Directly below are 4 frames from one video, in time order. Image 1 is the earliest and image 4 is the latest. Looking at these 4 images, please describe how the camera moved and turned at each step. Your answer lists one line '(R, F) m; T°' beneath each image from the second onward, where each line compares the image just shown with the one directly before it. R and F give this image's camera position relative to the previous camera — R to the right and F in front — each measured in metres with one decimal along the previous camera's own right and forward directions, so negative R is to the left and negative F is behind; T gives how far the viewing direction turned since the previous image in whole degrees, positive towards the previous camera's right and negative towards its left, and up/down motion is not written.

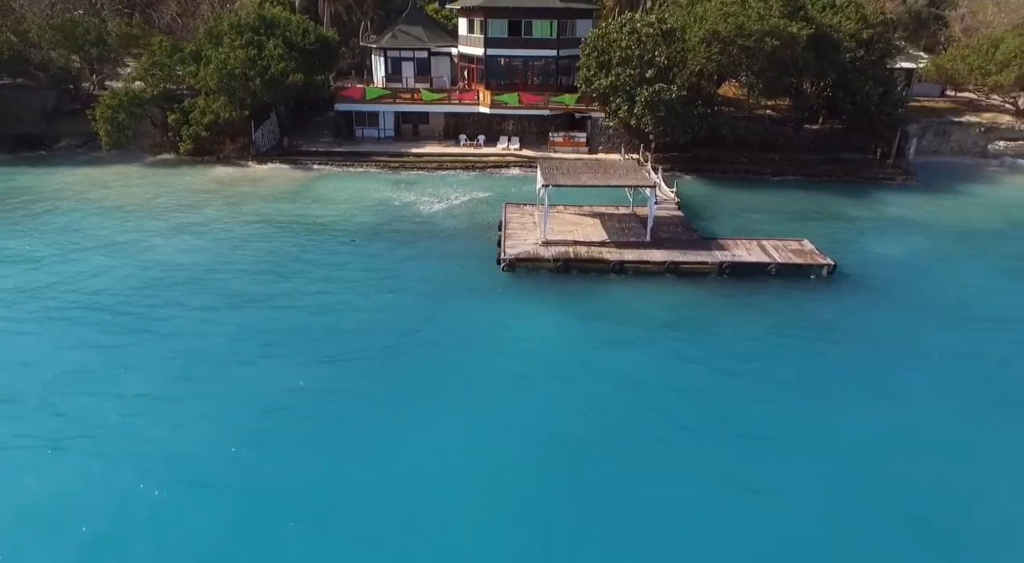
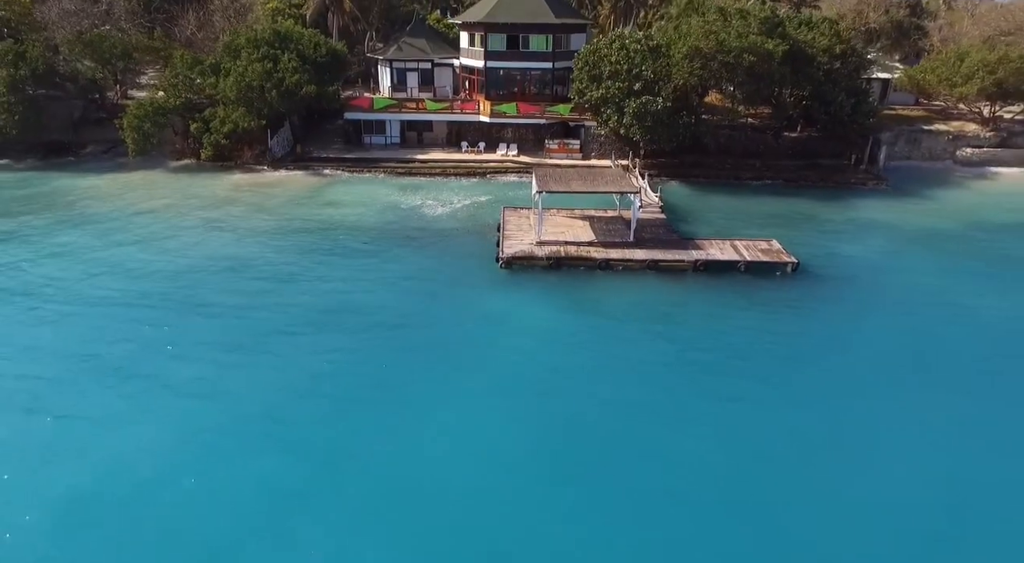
(+0.1, -2.1) m; 0°
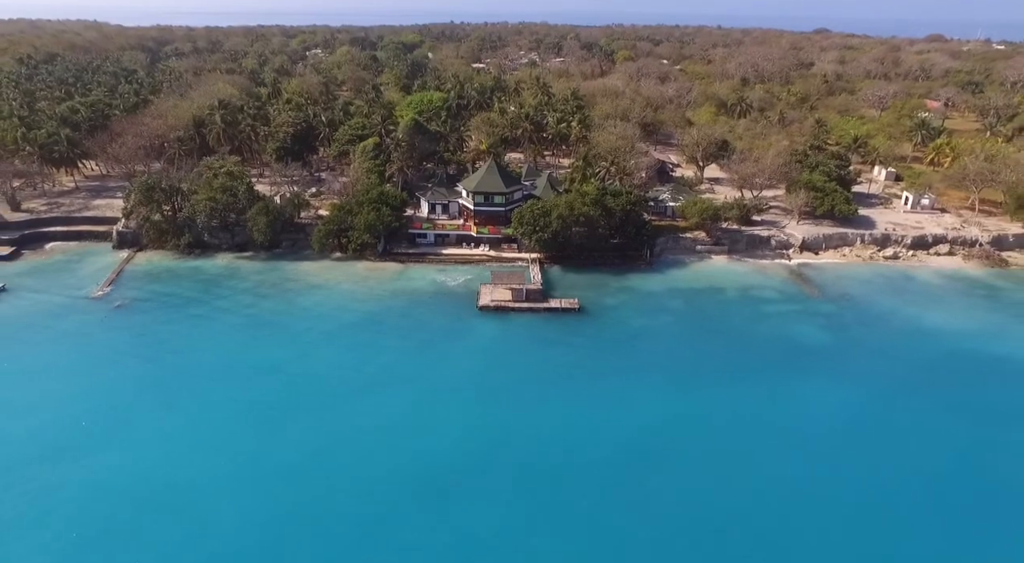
(+2.3, -36.9) m; 0°
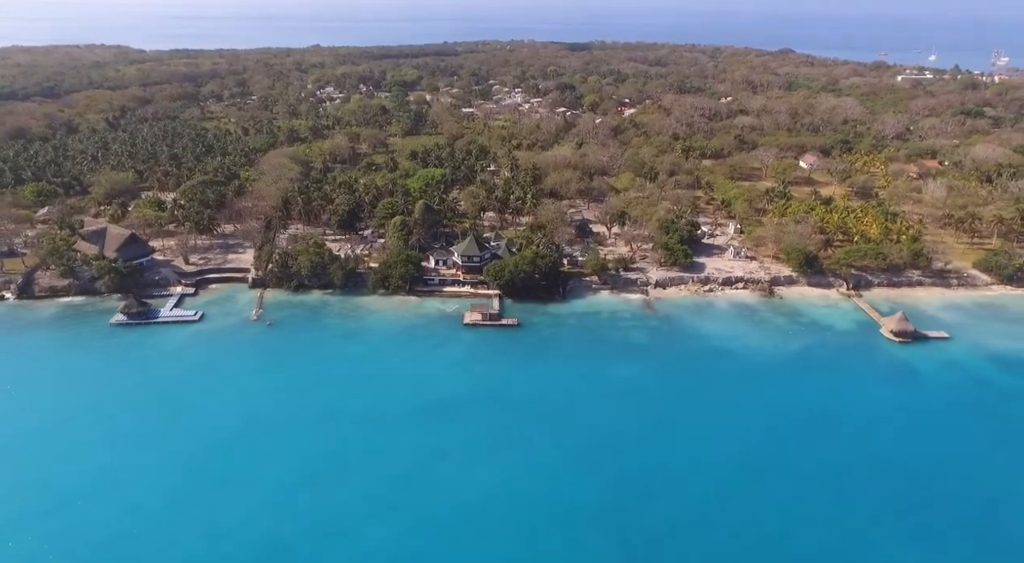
(+3.8, -47.7) m; 0°
